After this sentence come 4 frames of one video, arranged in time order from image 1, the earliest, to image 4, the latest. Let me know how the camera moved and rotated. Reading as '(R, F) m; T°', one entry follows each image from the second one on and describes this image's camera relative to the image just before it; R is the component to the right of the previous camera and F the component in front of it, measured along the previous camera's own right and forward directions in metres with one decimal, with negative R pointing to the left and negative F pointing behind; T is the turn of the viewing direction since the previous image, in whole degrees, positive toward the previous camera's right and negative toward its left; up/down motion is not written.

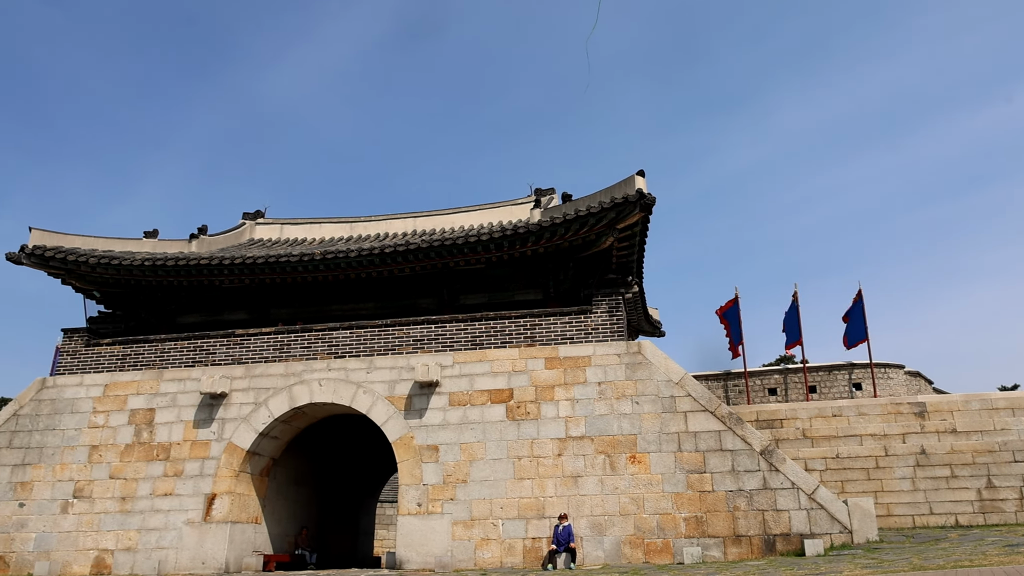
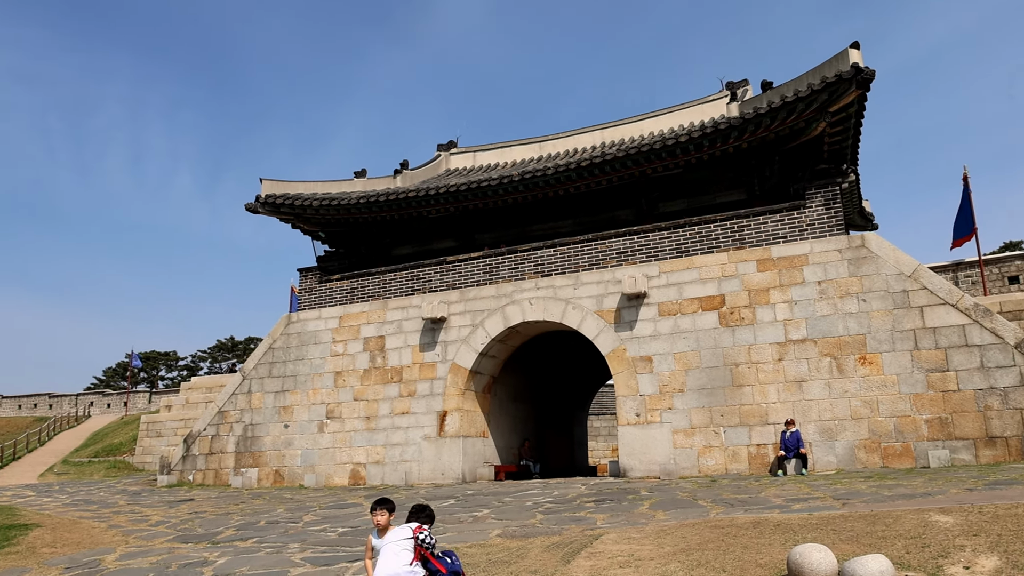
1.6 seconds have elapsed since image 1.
(-0.3, +0.1) m; -14°
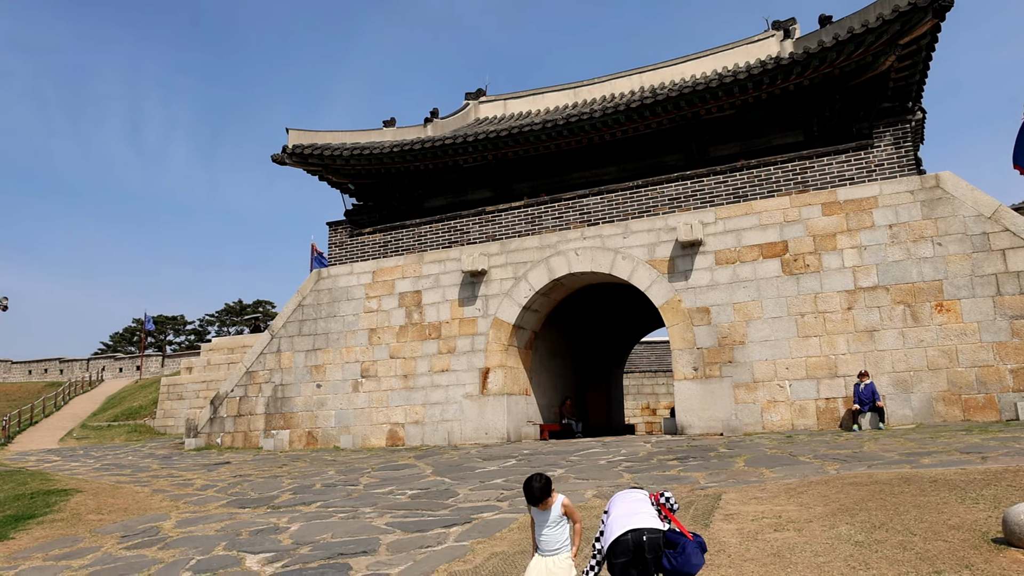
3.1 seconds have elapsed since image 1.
(-0.7, +0.6) m; 0°
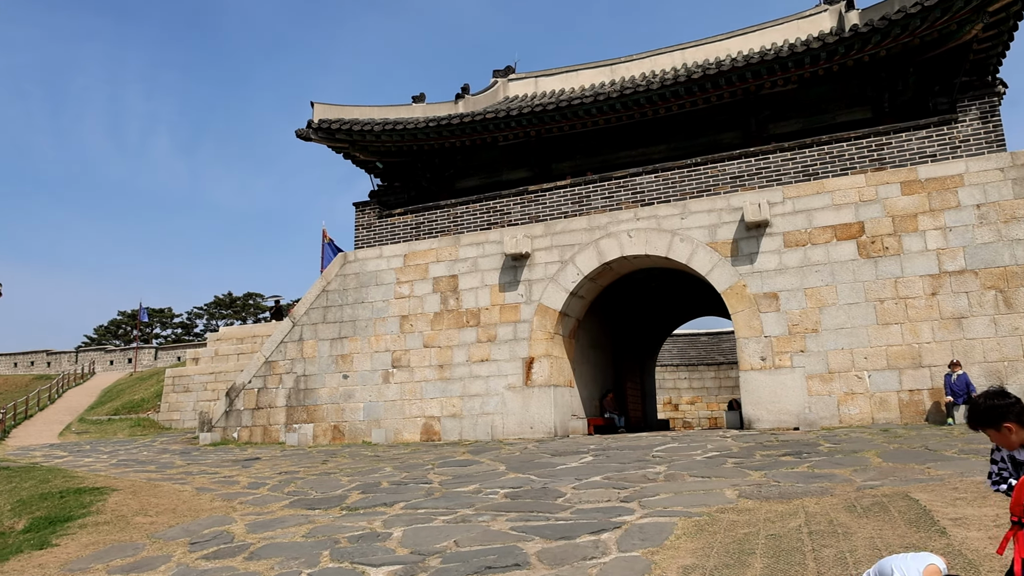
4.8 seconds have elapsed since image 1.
(-1.0, +0.8) m; +1°
